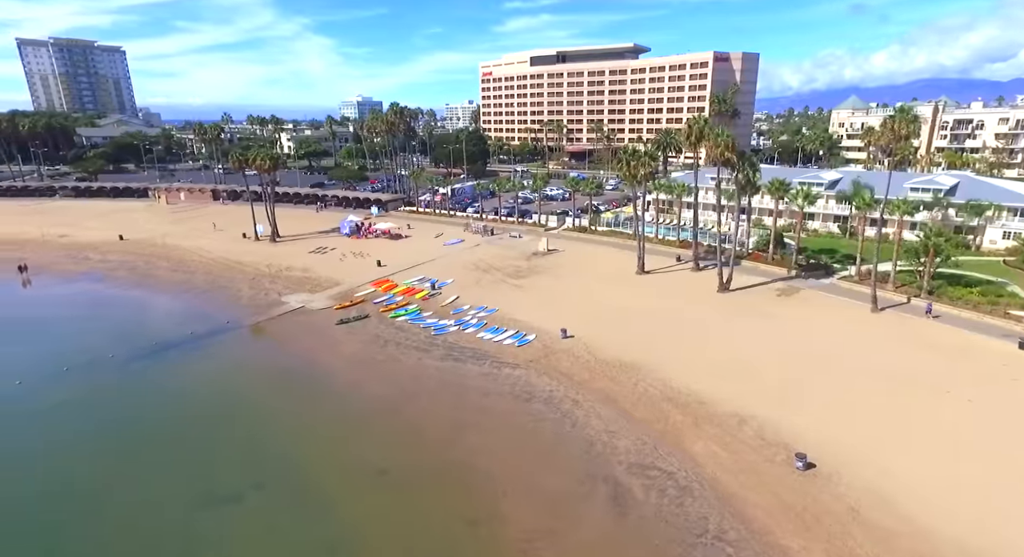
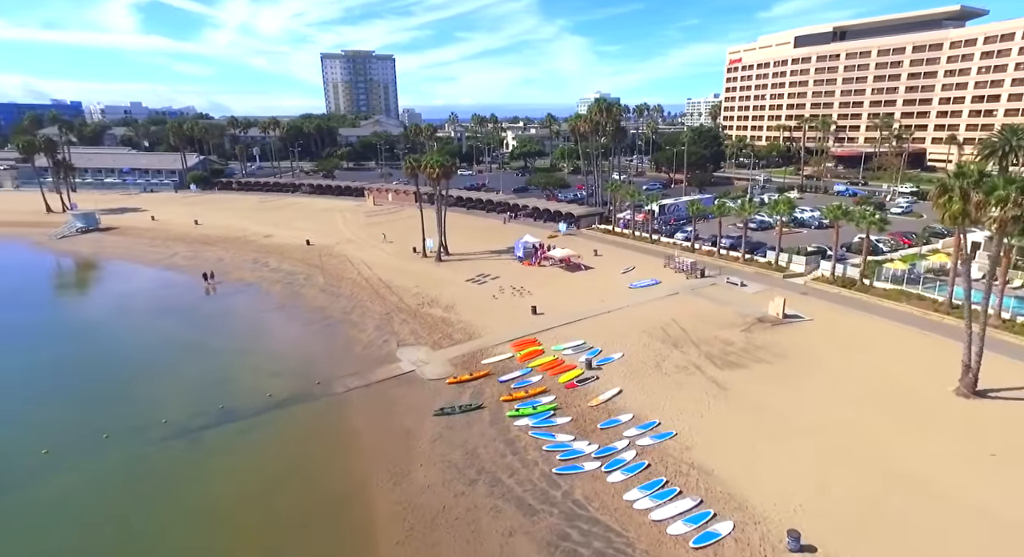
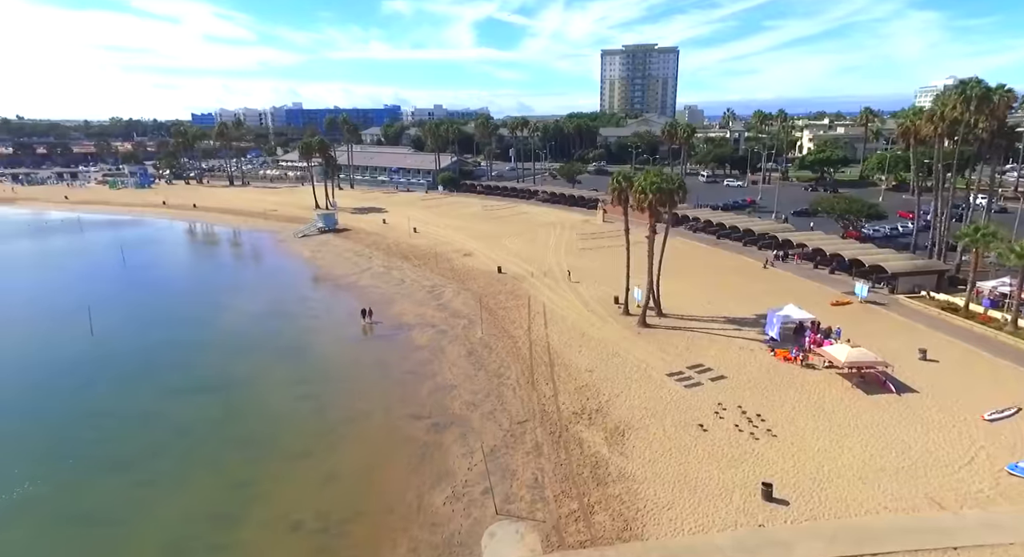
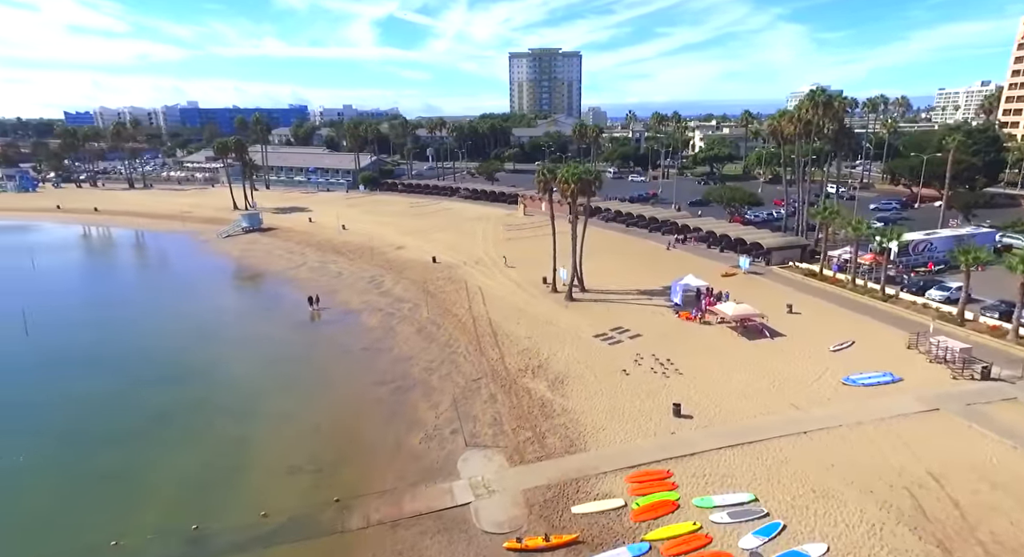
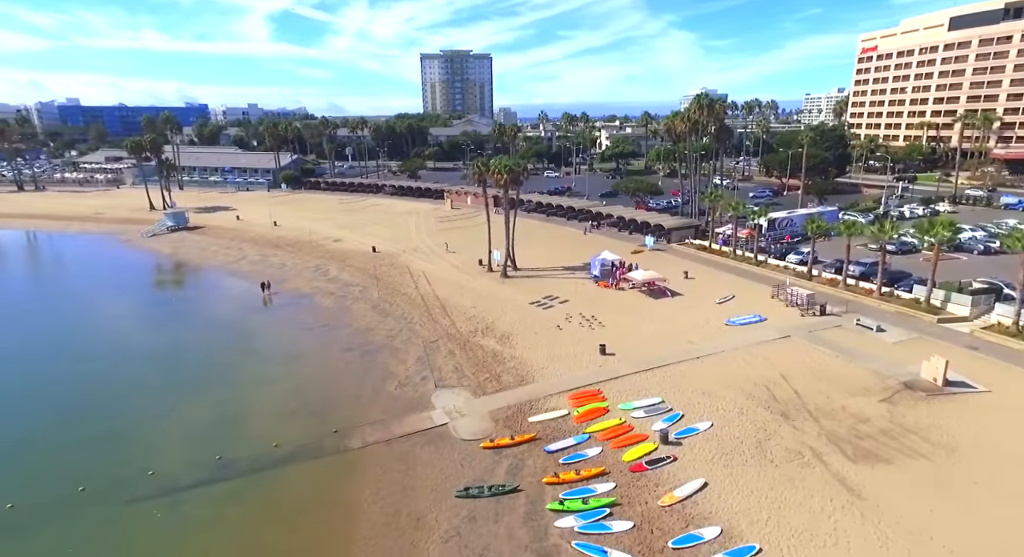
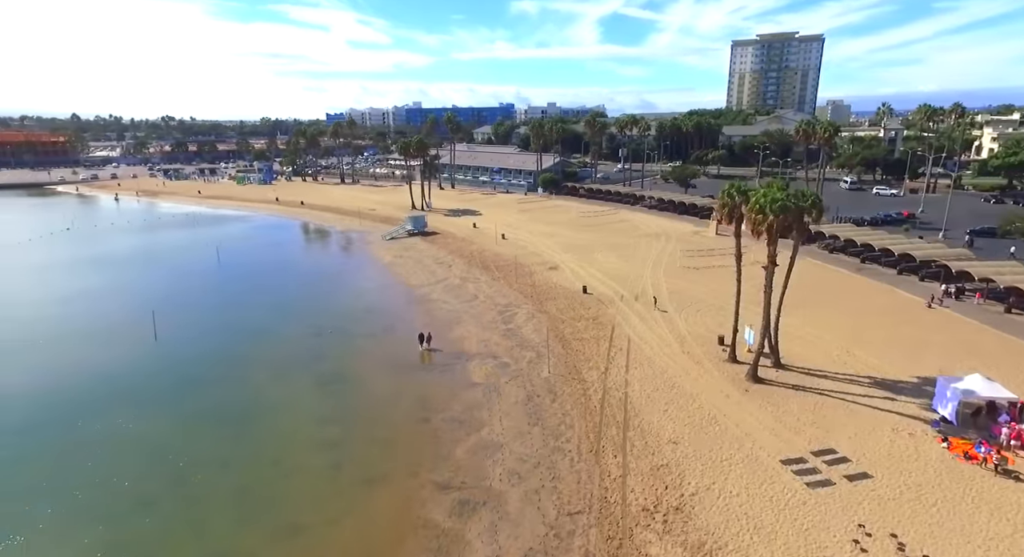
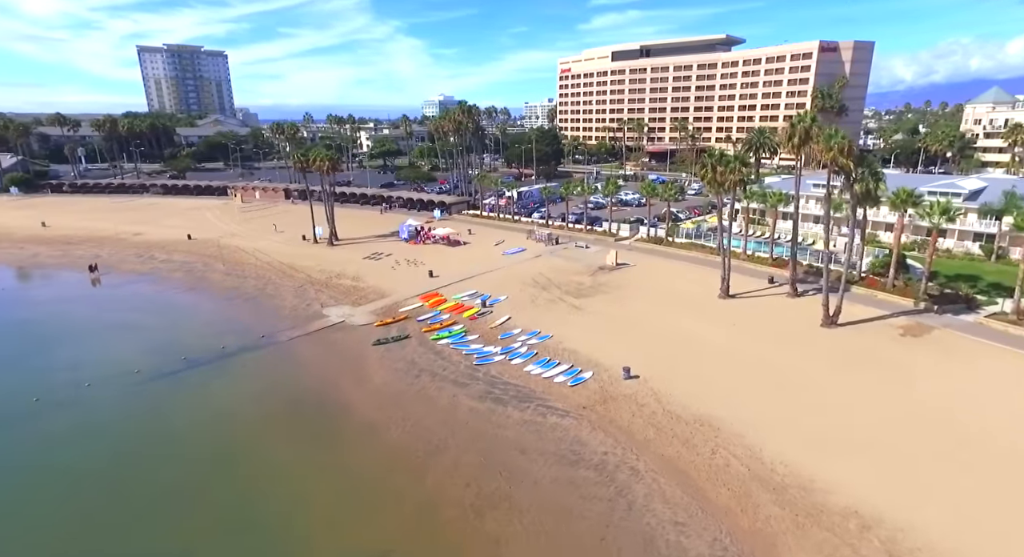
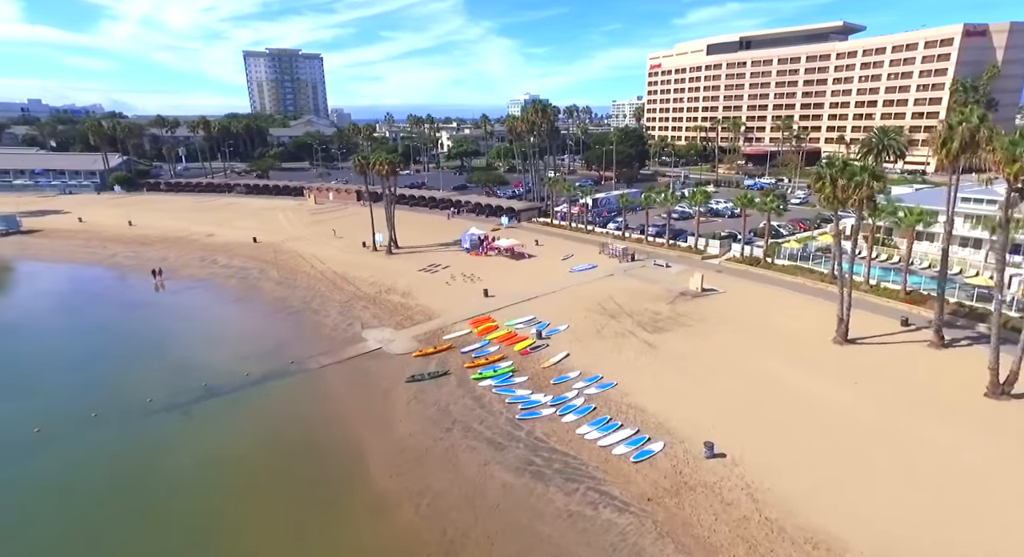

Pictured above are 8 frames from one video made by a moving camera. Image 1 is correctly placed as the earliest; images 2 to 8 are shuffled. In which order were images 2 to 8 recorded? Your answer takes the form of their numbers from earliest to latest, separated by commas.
7, 8, 2, 5, 4, 3, 6
